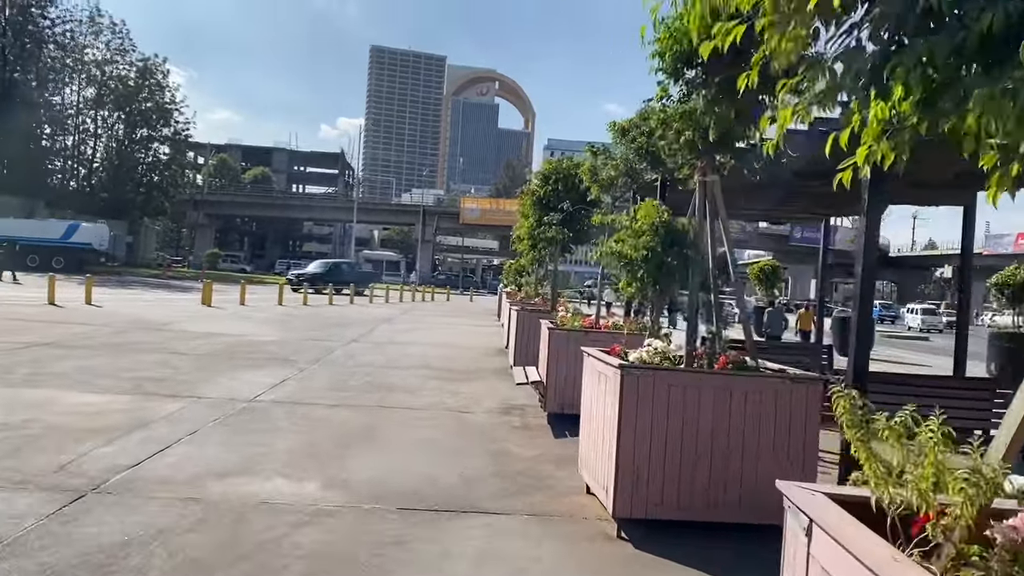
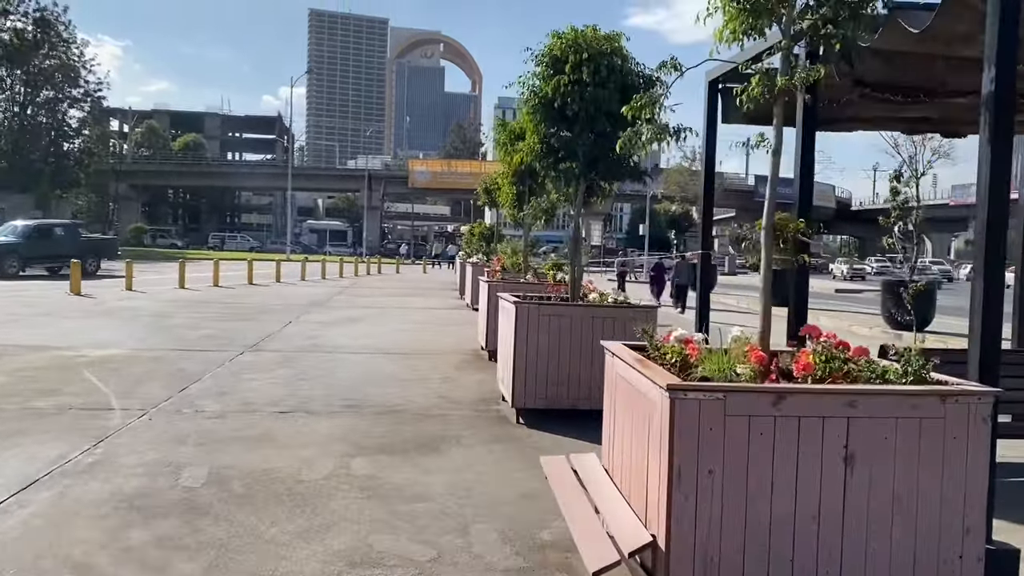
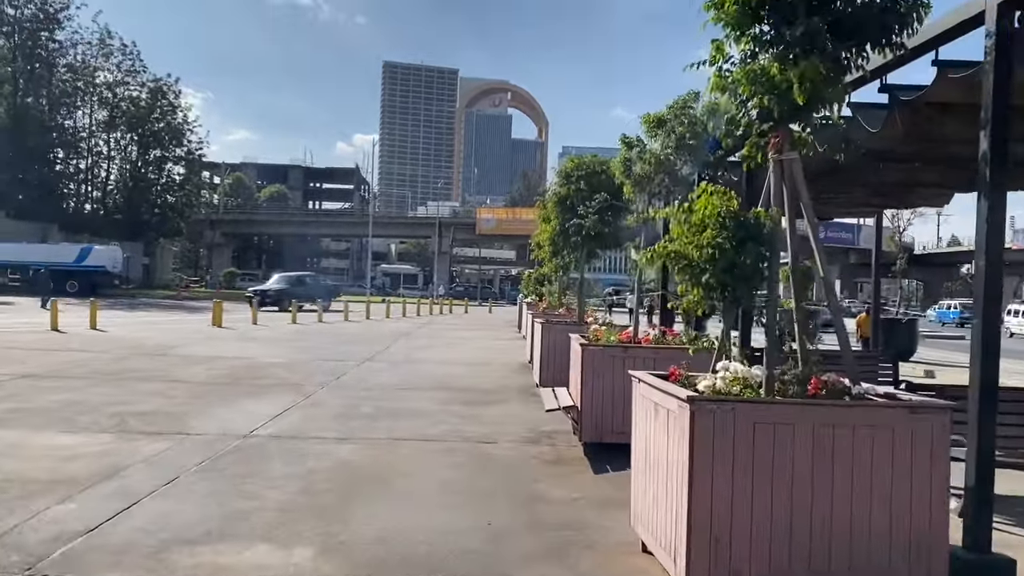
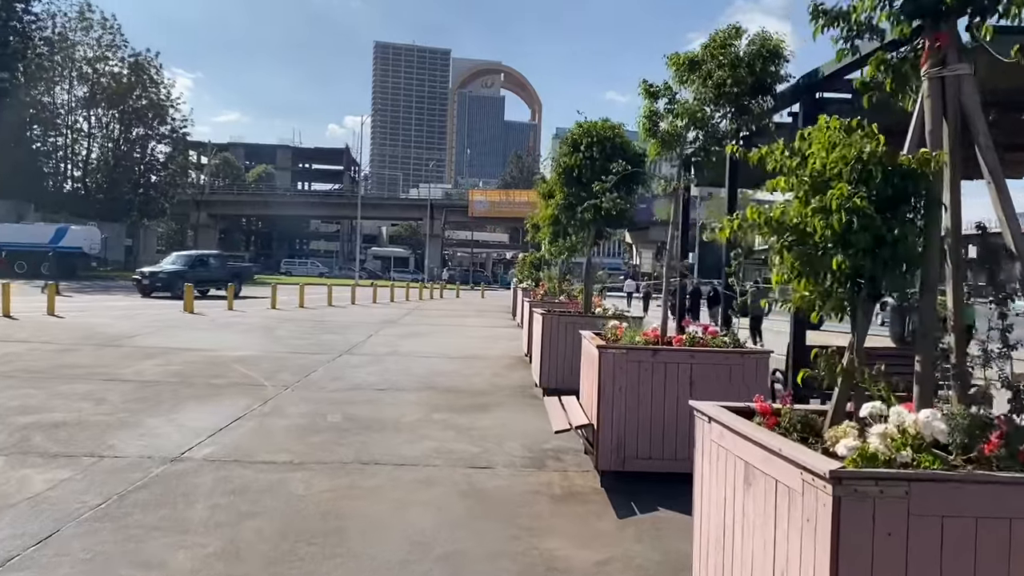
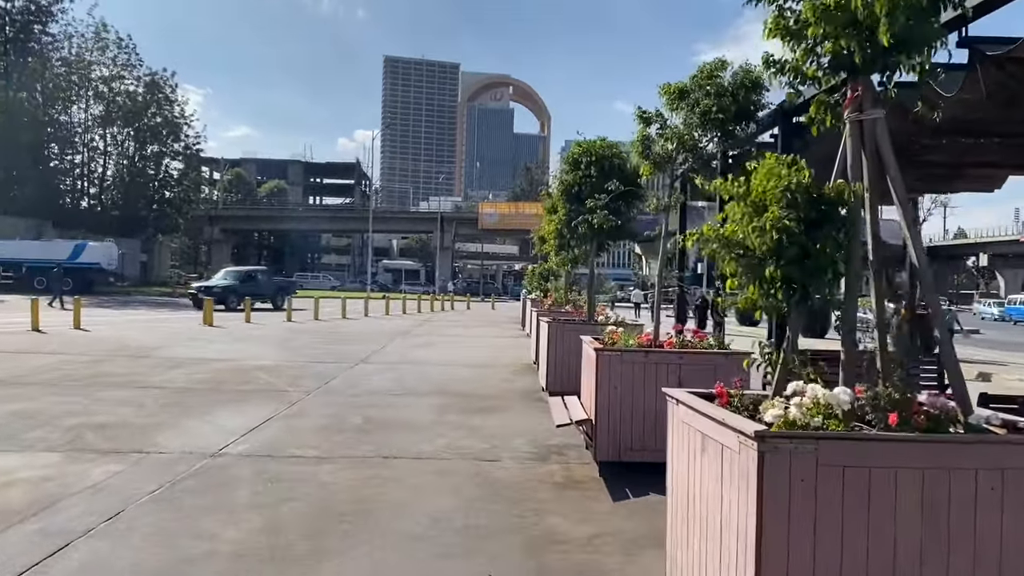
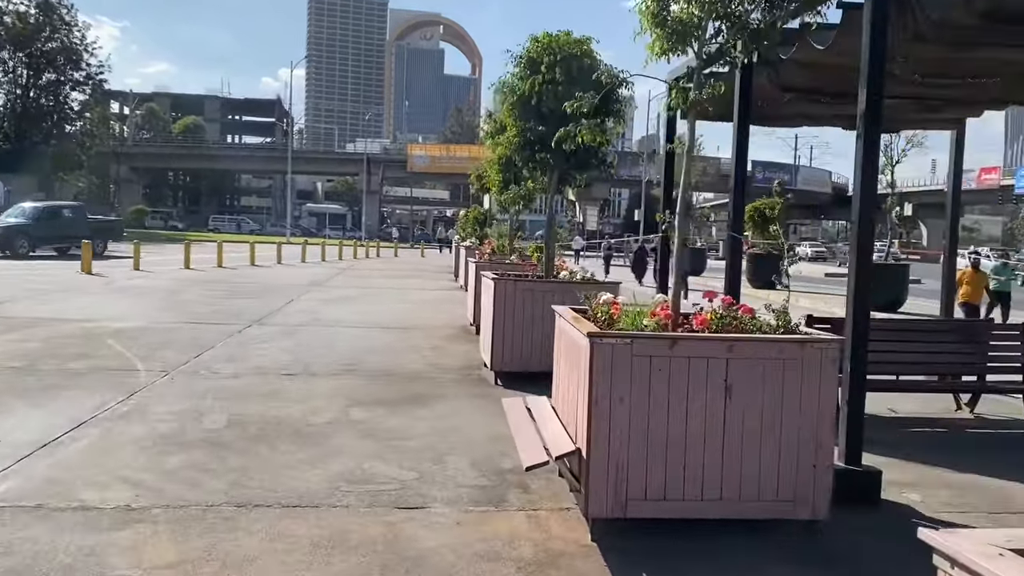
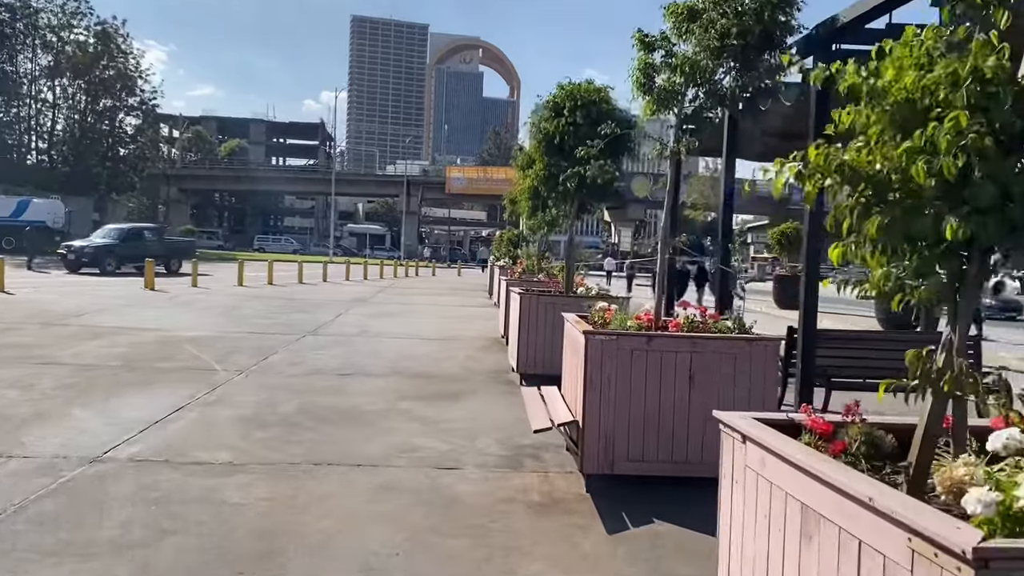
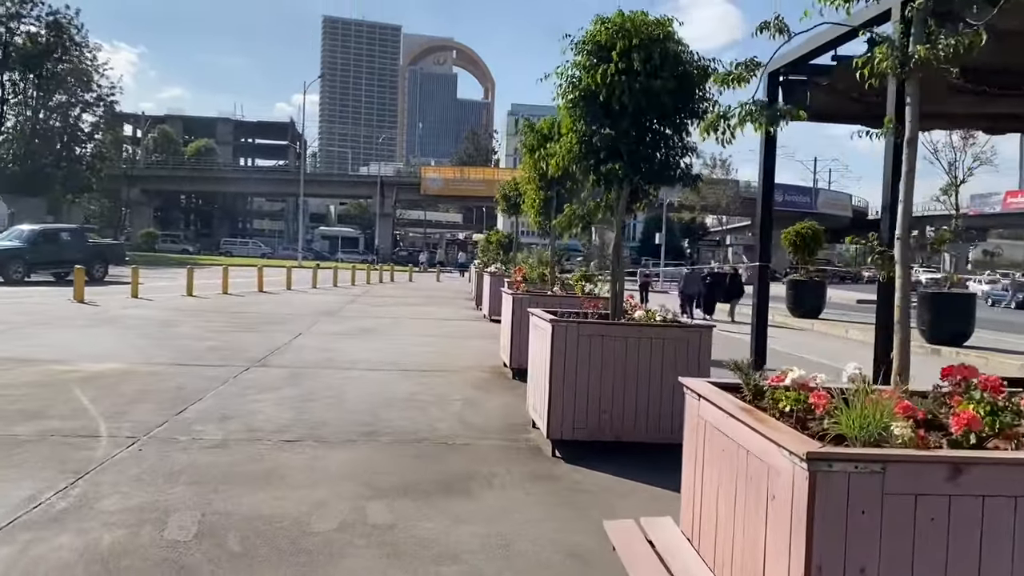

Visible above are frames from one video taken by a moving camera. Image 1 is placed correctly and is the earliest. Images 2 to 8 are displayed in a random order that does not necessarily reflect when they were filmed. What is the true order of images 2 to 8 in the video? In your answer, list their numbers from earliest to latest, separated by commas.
3, 5, 4, 7, 6, 2, 8
